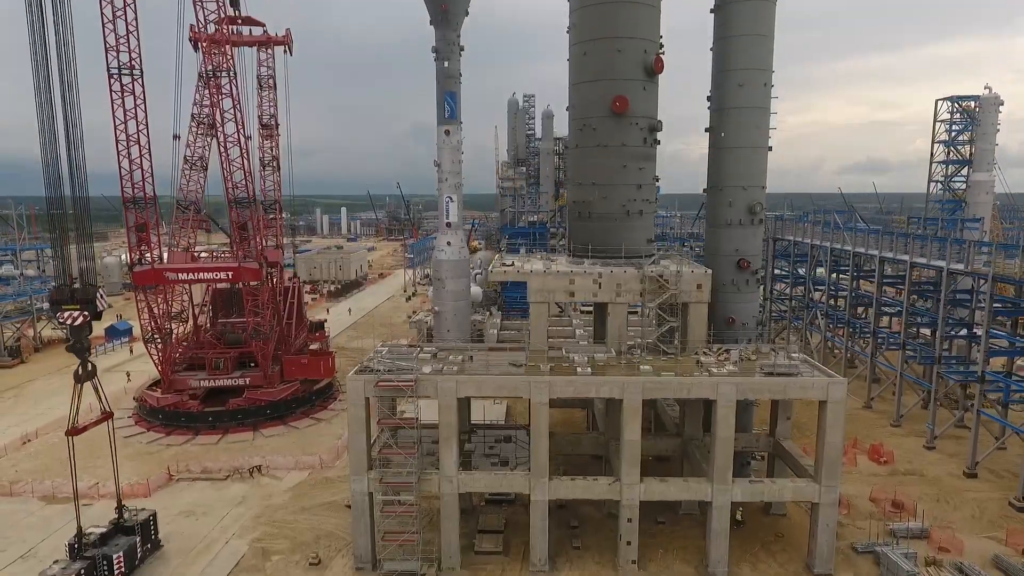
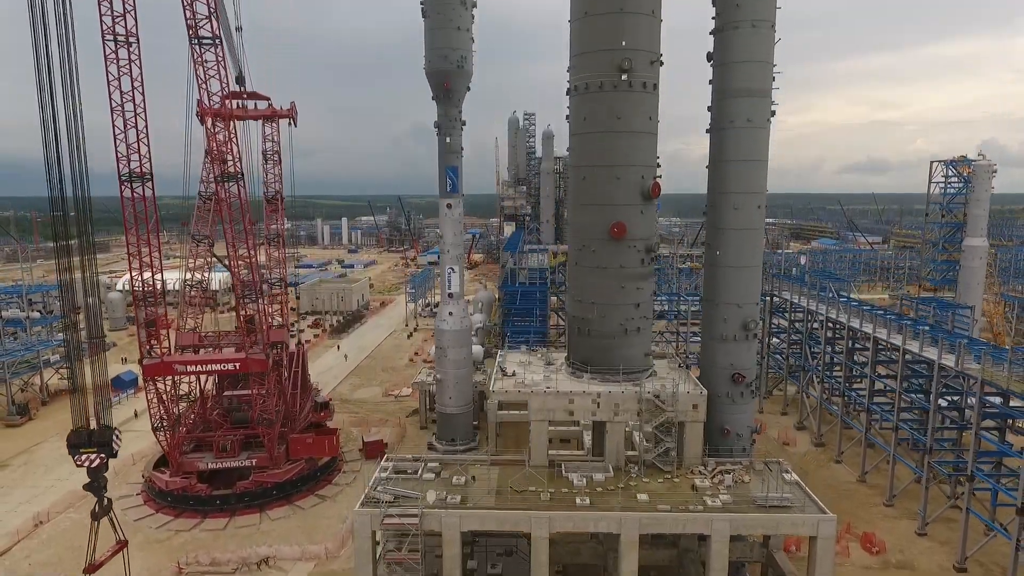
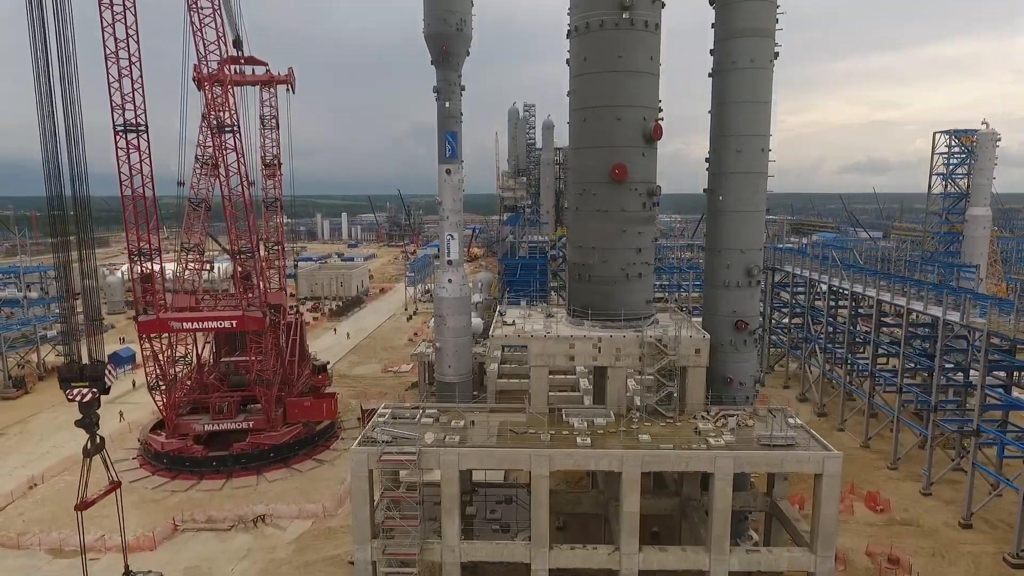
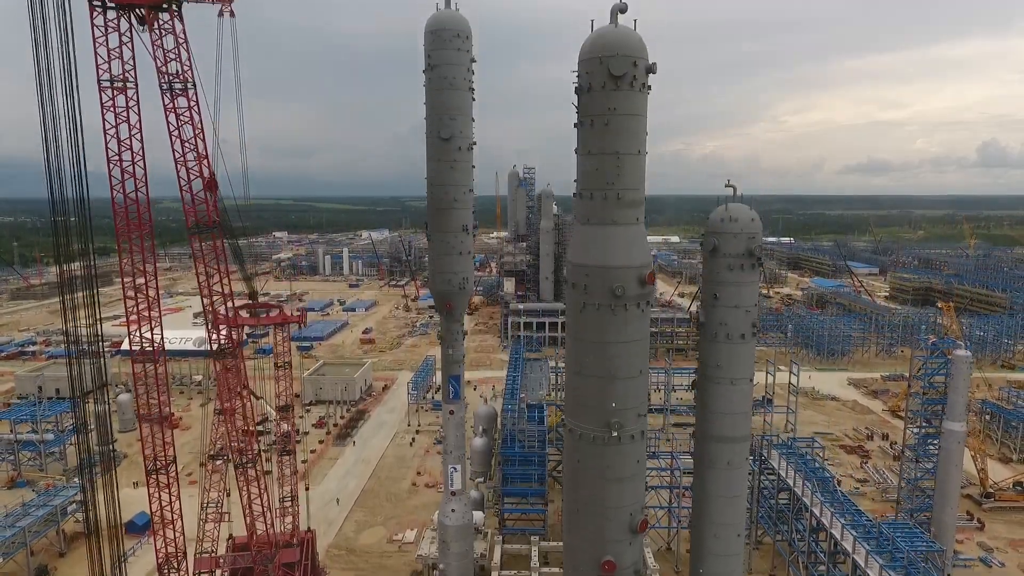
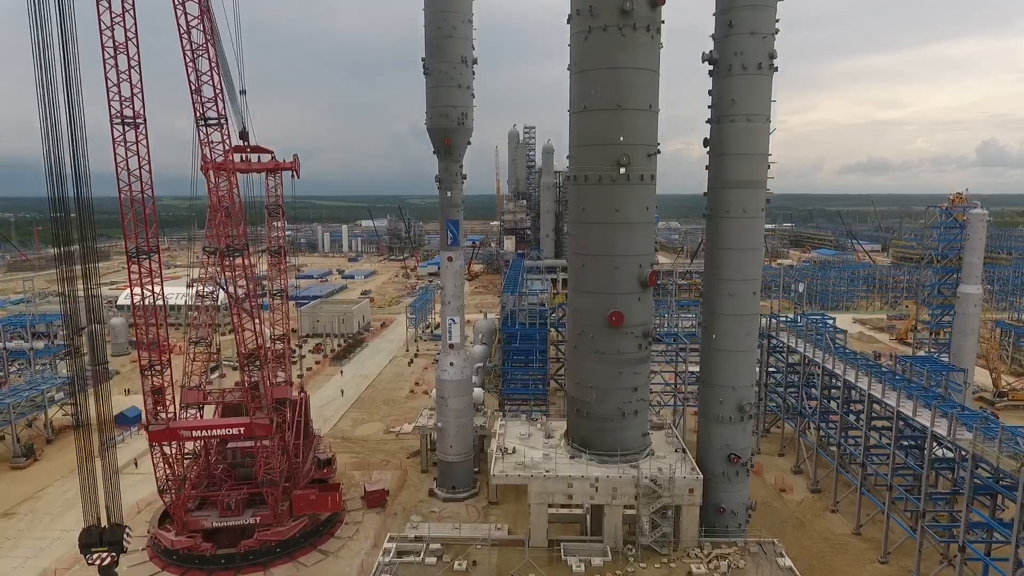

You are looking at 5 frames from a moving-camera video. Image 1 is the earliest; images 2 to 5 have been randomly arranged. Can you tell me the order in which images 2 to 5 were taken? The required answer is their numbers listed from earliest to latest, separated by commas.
3, 2, 5, 4
